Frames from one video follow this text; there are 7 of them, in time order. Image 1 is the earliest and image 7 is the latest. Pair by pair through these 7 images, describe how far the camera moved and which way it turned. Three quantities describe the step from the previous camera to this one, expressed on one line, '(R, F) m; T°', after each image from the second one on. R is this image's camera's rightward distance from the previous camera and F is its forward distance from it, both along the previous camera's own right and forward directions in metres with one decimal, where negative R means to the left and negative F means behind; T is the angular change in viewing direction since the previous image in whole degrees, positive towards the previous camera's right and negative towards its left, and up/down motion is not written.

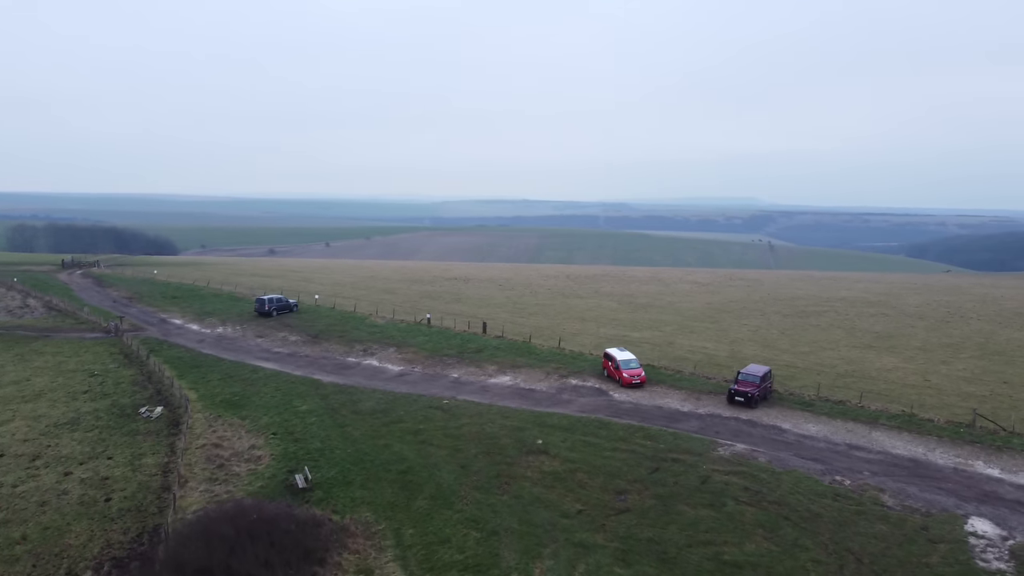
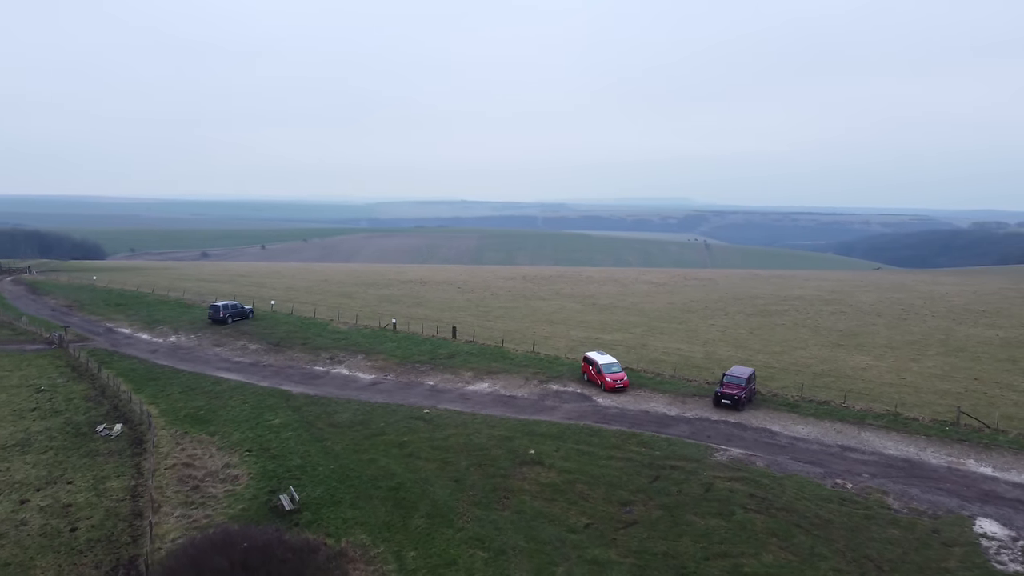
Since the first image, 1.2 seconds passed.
(-1.6, +1.1) m; +4°
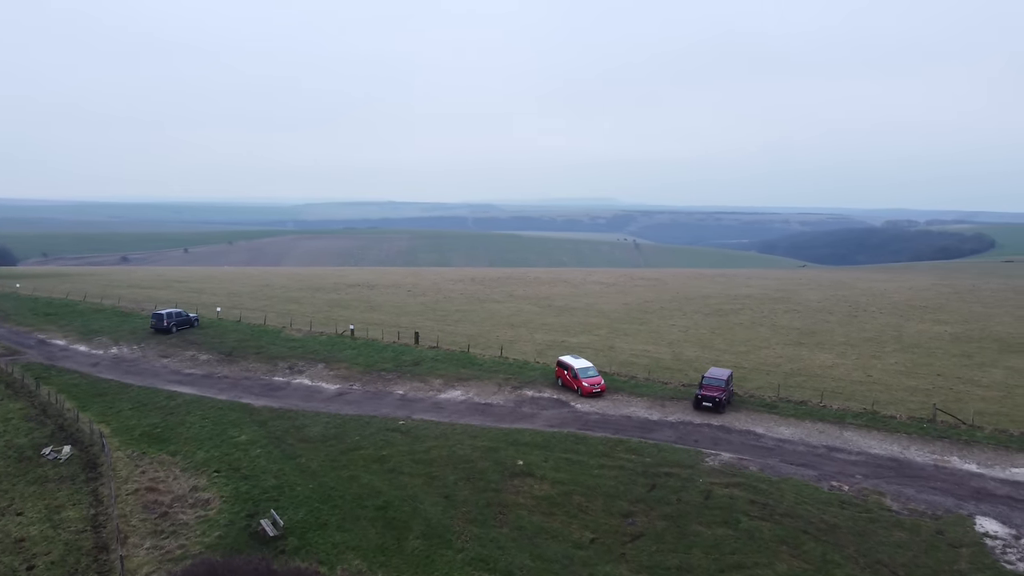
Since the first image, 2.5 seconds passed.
(-1.7, +1.1) m; +5°
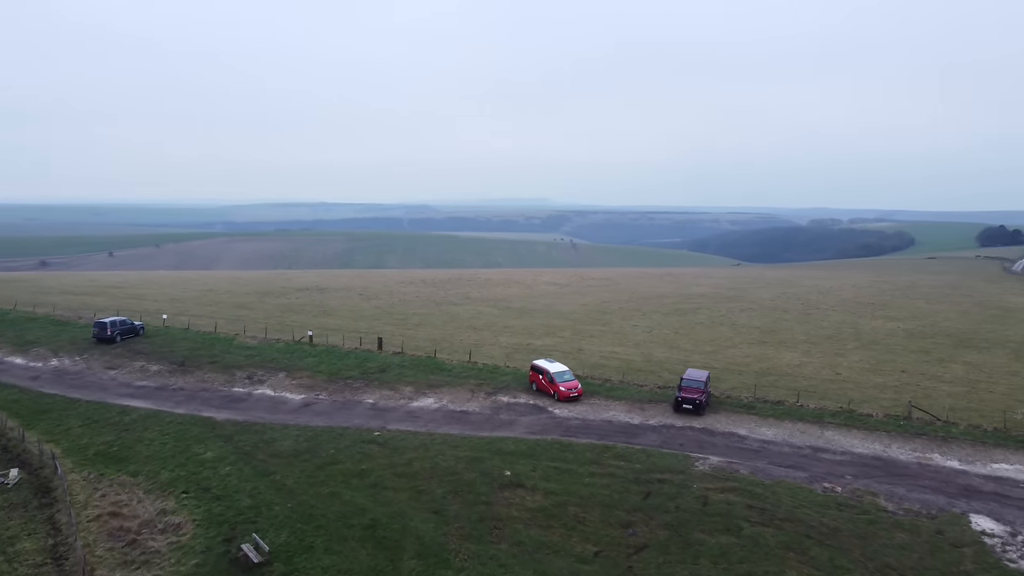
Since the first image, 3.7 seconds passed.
(-1.5, +1.0) m; +5°
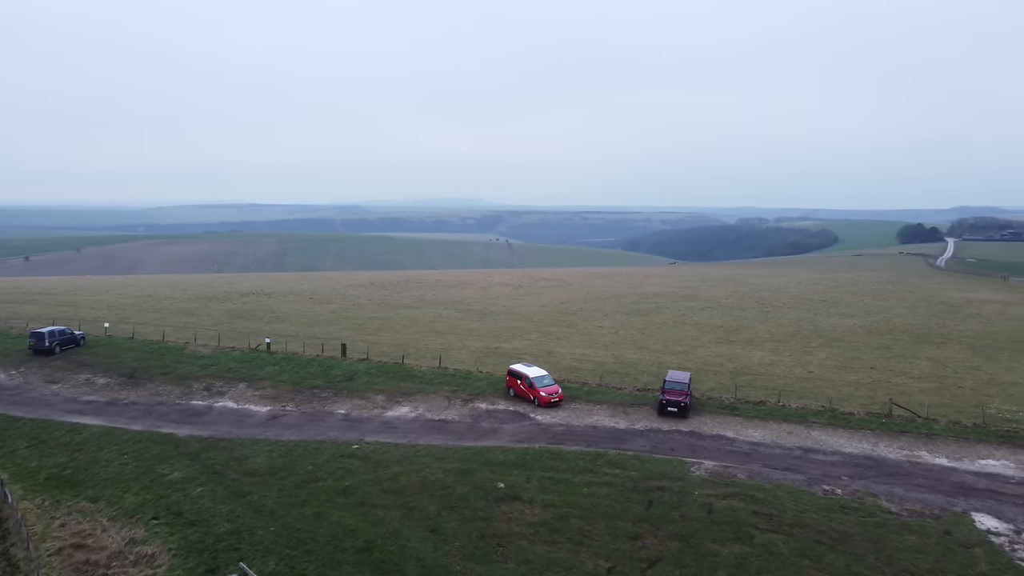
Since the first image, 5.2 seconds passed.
(-1.6, +1.2) m; +5°
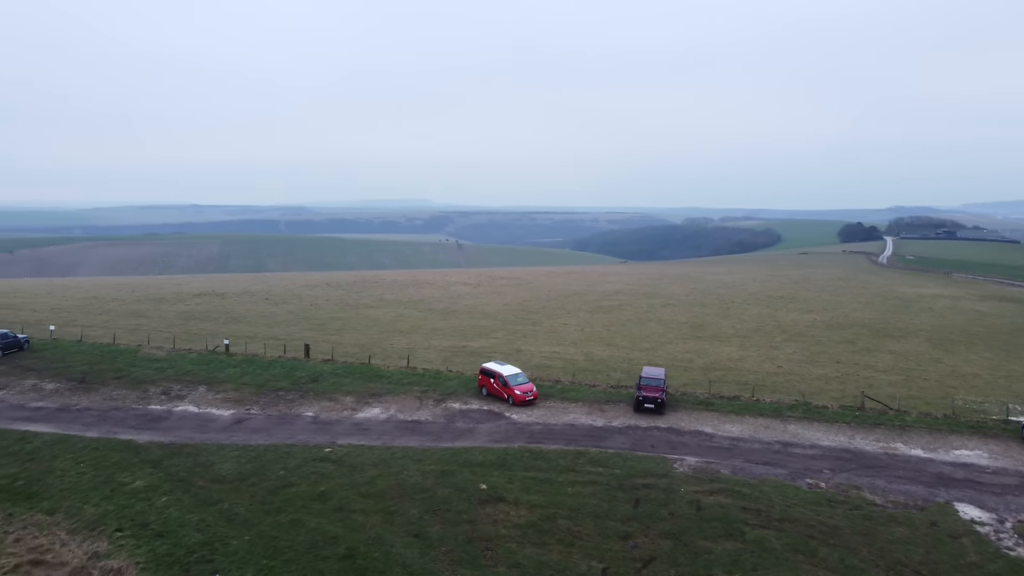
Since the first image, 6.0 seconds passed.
(-0.9, +0.7) m; +4°
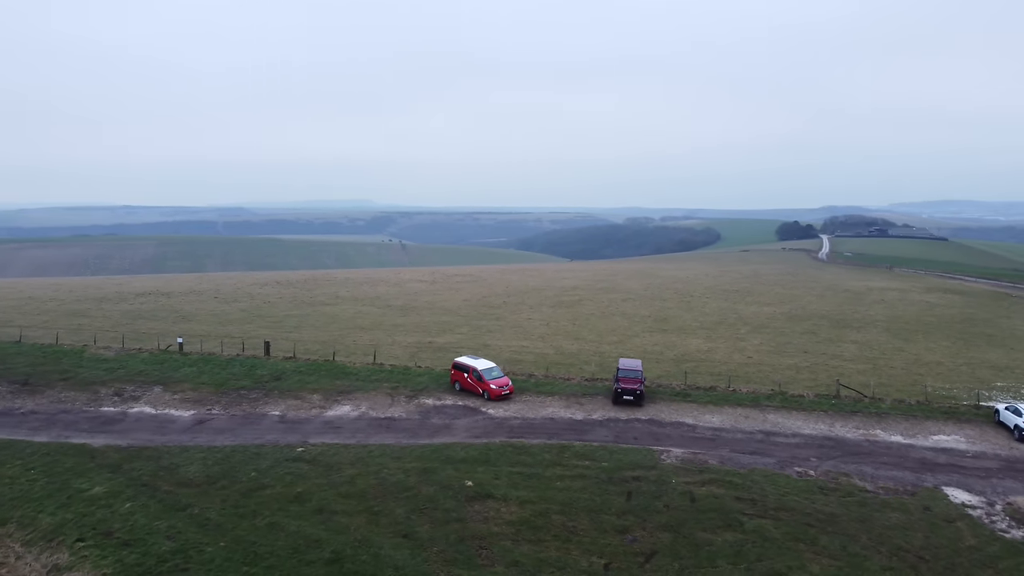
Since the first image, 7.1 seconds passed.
(-1.1, +0.9) m; +4°
